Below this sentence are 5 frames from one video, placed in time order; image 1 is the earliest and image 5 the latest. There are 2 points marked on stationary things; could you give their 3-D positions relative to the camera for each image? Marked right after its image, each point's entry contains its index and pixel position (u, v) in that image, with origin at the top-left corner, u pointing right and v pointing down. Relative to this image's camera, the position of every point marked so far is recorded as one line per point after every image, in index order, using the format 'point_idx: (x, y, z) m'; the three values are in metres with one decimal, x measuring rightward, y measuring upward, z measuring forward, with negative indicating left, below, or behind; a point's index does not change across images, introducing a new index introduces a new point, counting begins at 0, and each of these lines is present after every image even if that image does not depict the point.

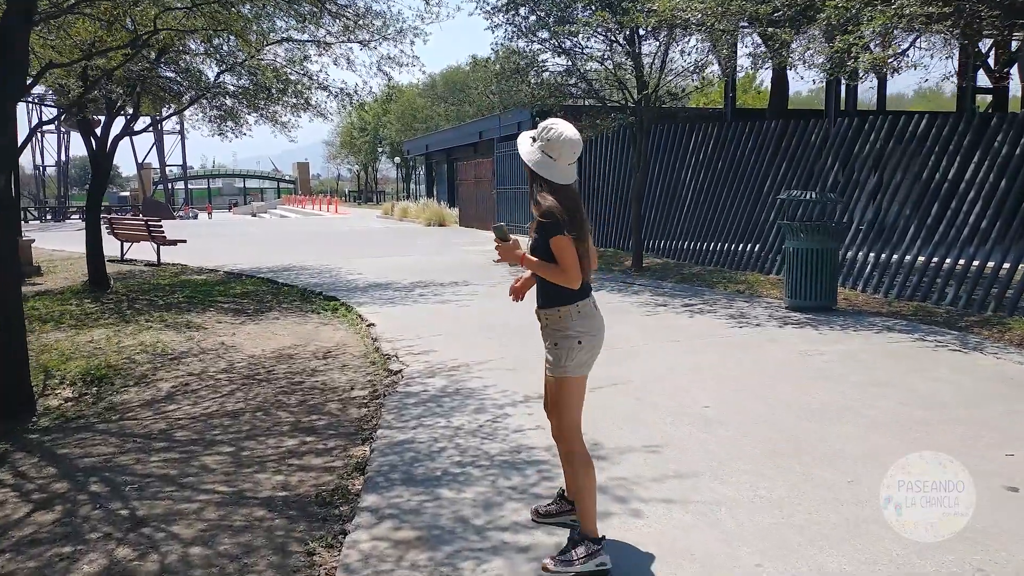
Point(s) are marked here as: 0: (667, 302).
0: (+1.8, -0.2, +9.7) m
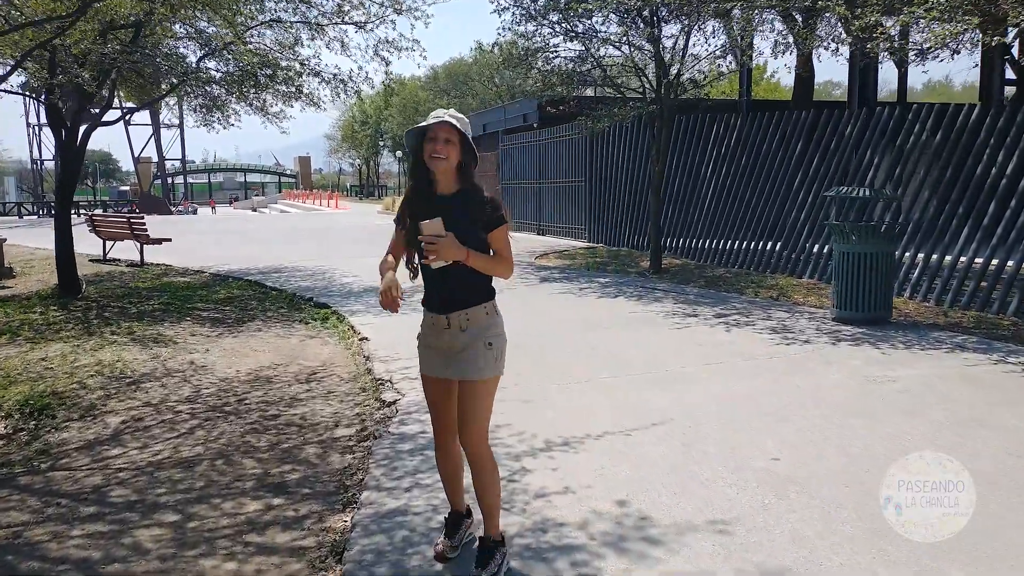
0: (+1.9, -0.2, +8.6) m
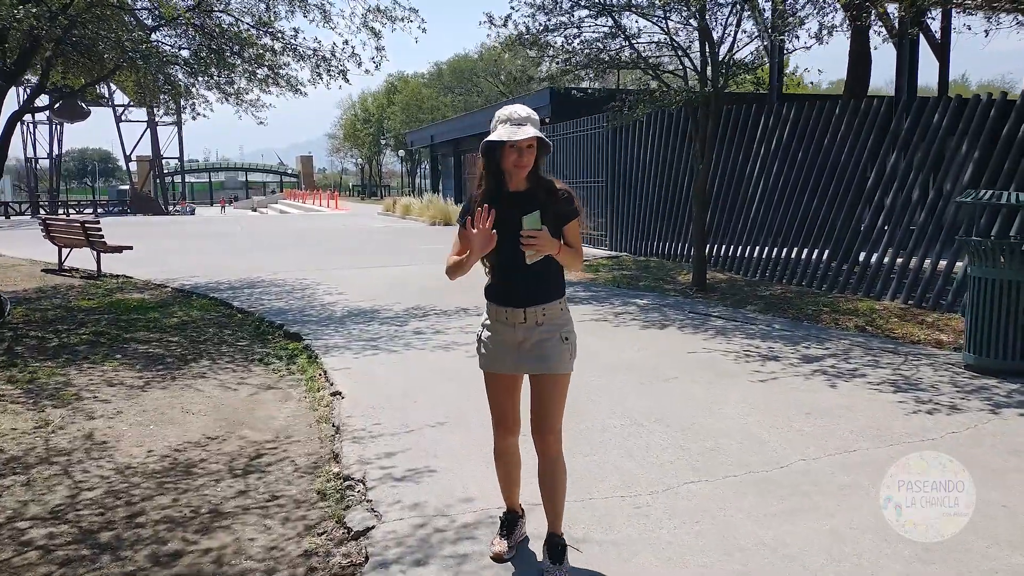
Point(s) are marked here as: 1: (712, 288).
0: (+2.1, -0.5, +6.6) m
1: (+2.5, 0.0, +10.5) m
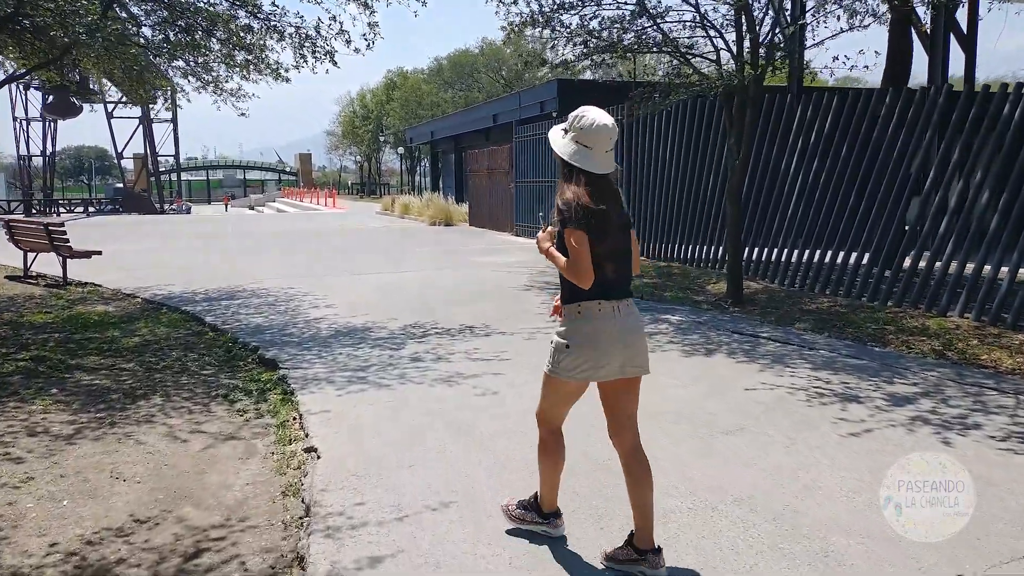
0: (+2.2, -0.6, +5.4) m
1: (+2.6, -0.1, +9.2) m
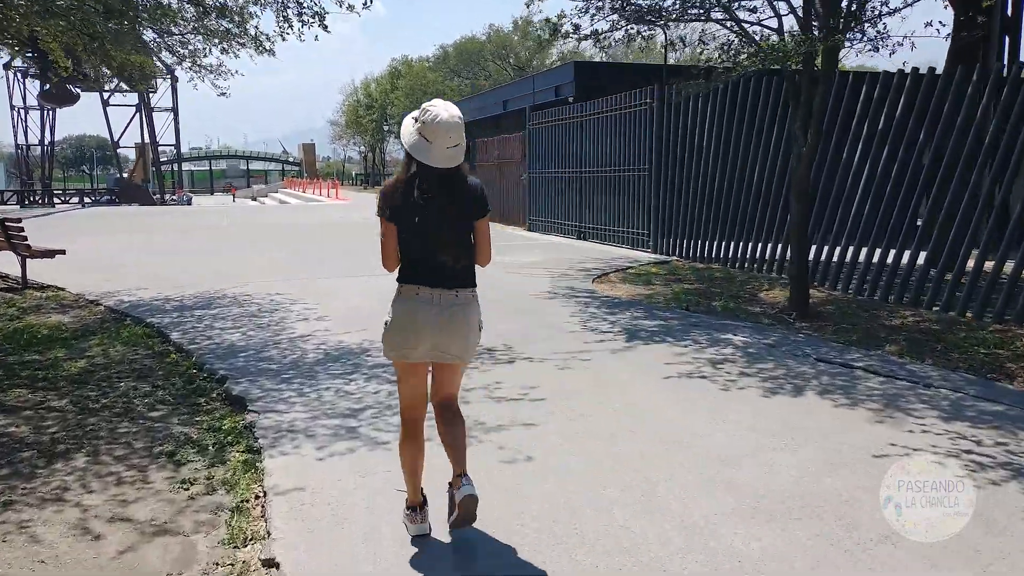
0: (+2.4, -0.8, +4.0) m
1: (+2.8, -0.2, +7.8) m
